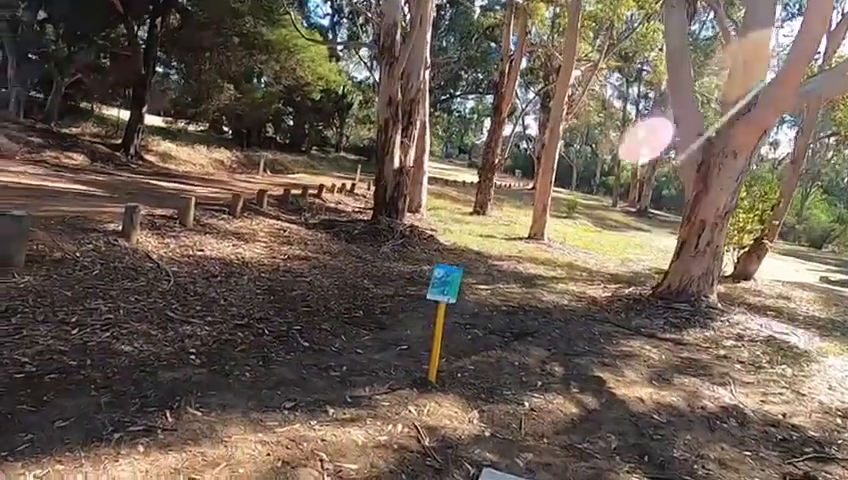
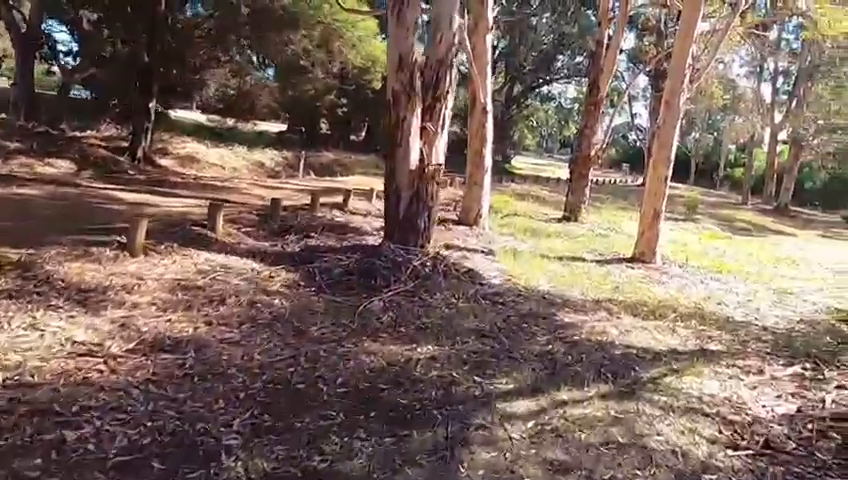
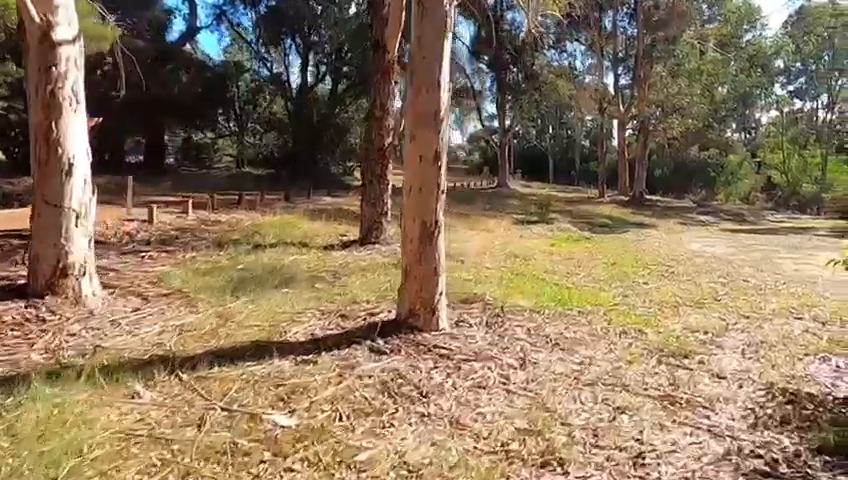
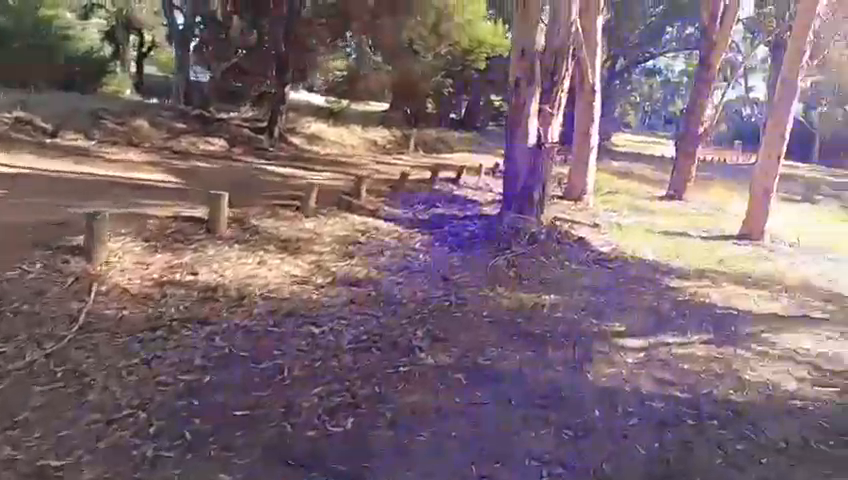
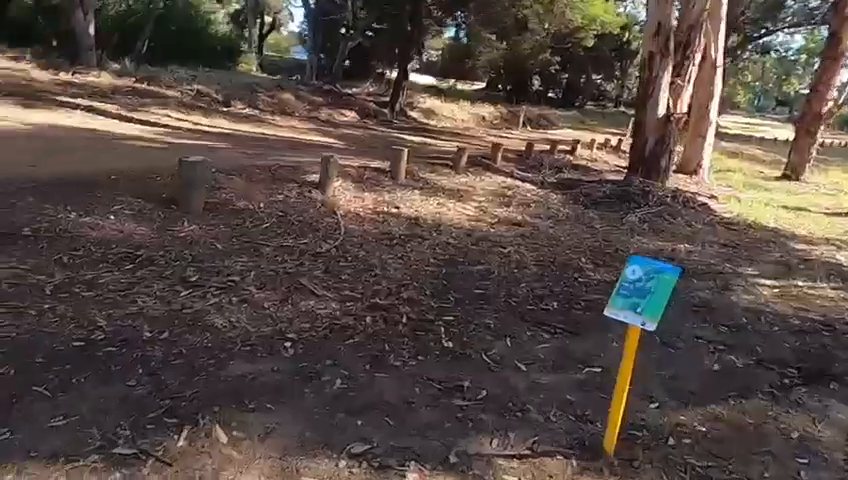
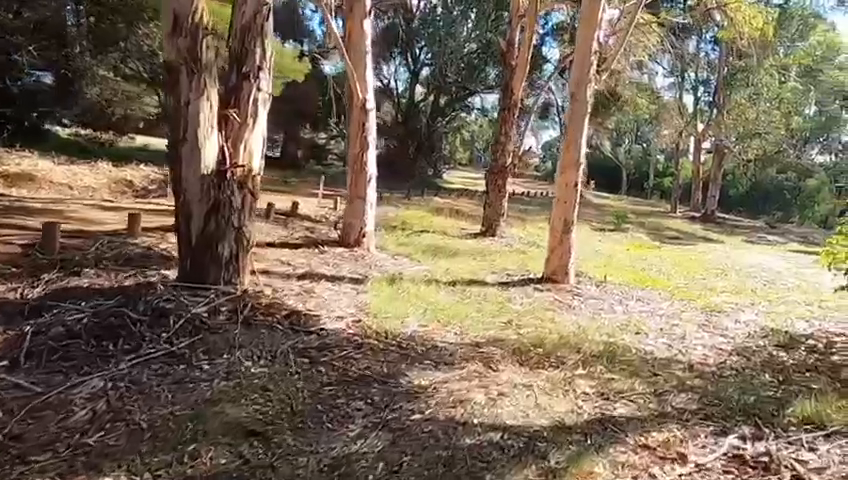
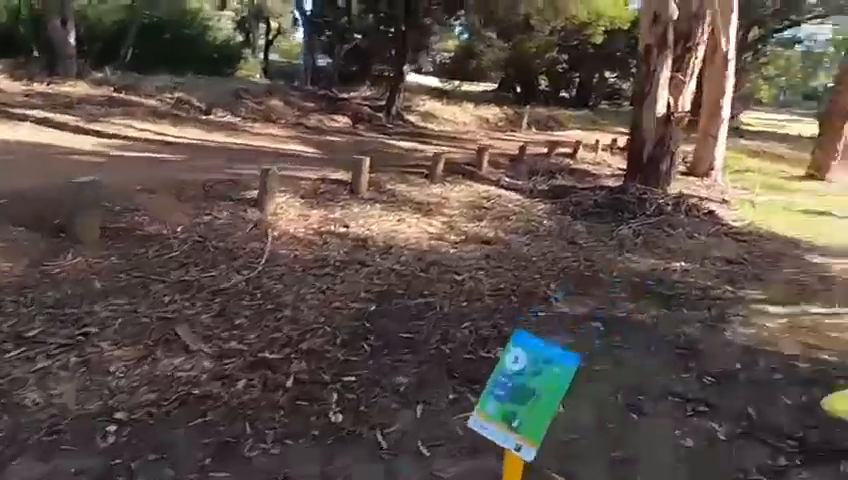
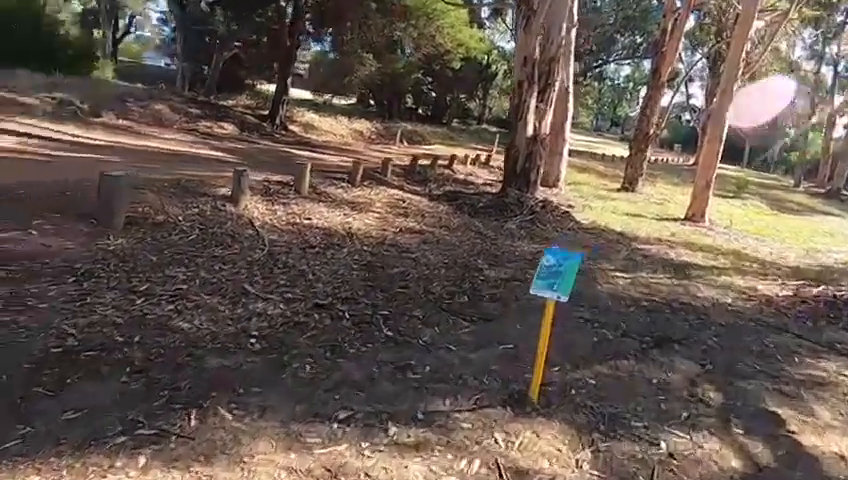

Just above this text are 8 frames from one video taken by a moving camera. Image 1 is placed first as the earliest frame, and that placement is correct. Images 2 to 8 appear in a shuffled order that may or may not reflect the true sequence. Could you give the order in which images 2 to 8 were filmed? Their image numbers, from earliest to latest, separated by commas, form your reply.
8, 5, 7, 4, 2, 6, 3
